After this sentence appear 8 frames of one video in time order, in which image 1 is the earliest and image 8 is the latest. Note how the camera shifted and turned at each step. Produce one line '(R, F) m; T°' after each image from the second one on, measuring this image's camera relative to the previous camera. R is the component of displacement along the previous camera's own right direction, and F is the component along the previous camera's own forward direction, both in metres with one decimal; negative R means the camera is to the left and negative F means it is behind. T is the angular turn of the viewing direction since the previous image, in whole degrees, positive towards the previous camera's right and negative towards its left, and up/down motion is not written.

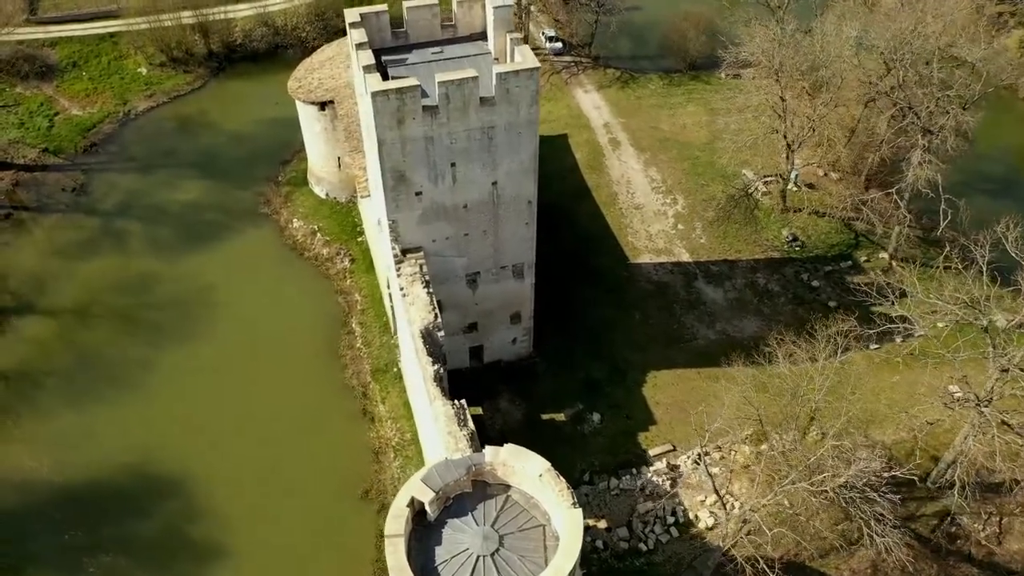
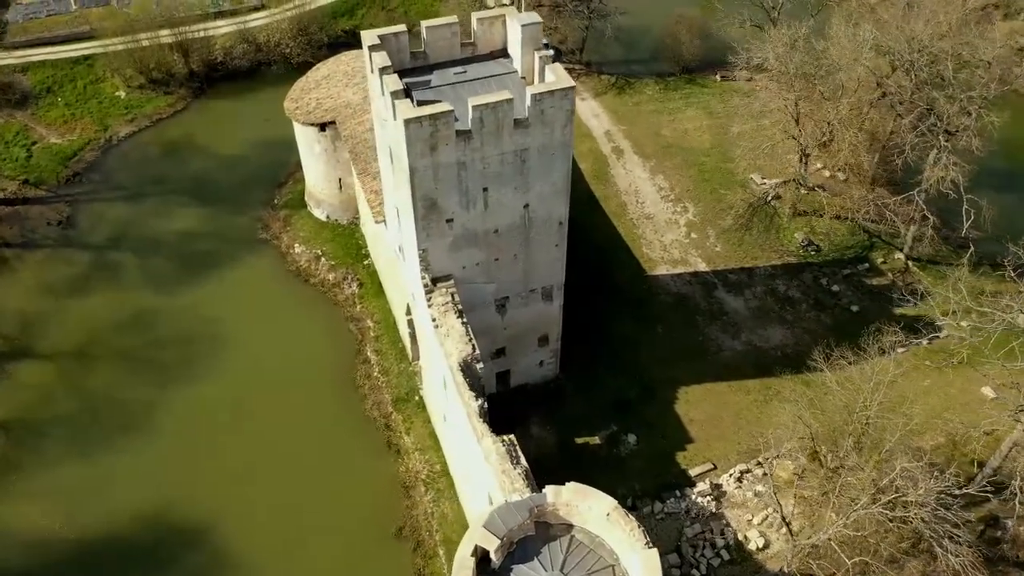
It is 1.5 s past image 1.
(-1.6, +0.7) m; +2°
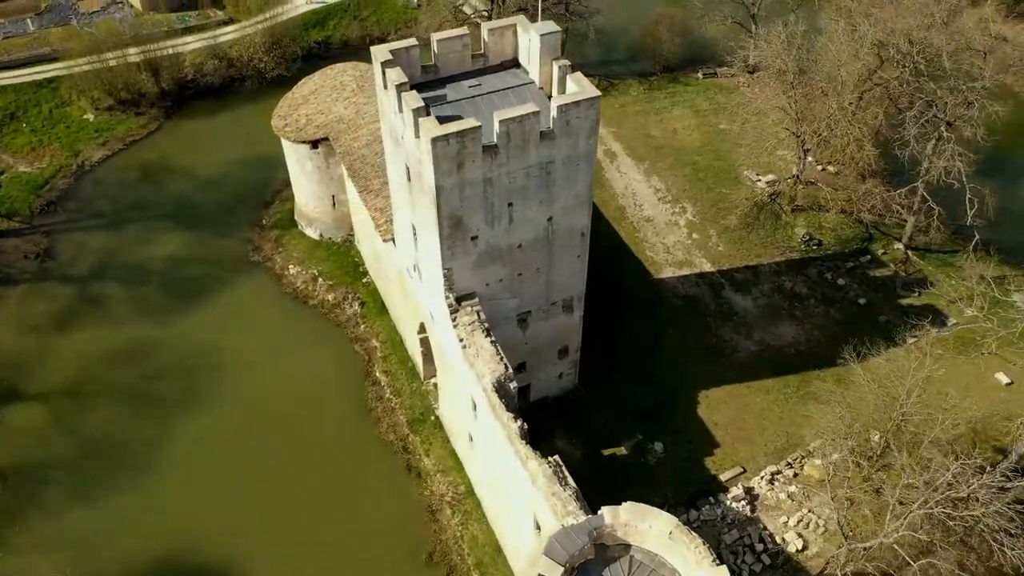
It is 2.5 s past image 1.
(-1.5, +0.5) m; +3°
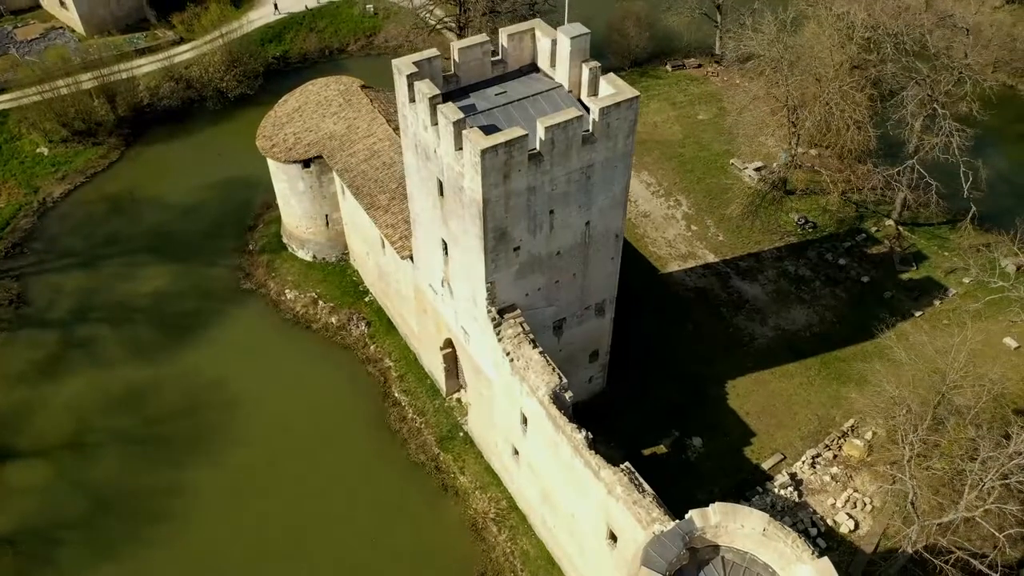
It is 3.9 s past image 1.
(-2.3, +0.5) m; +5°
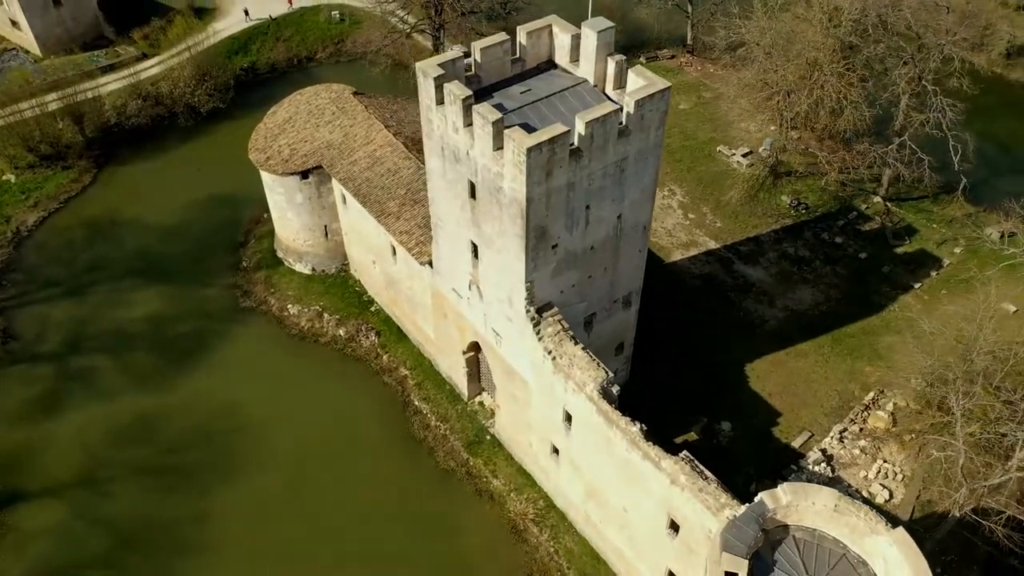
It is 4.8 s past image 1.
(-2.0, +0.2) m; +4°
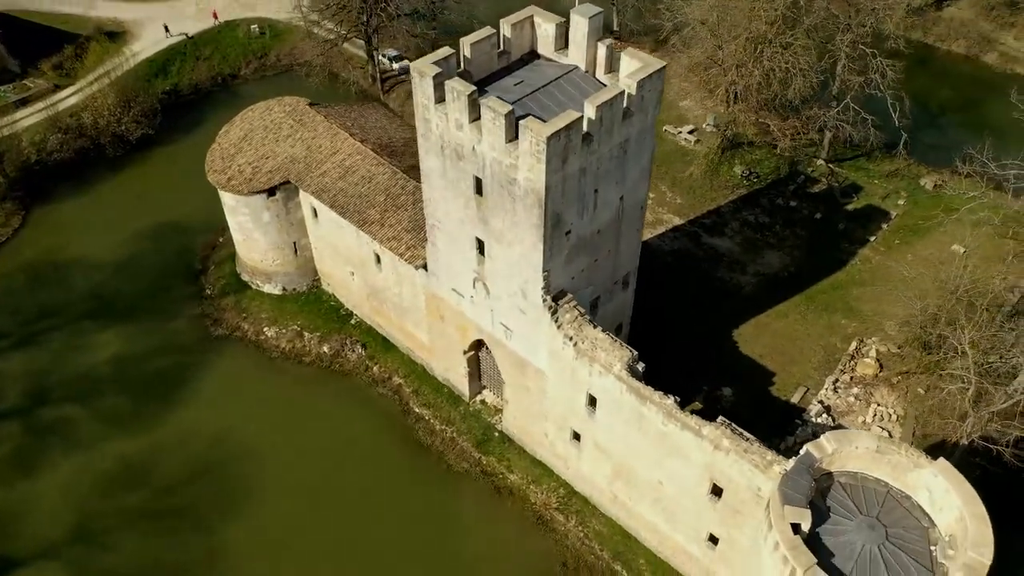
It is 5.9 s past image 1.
(-2.3, +0.1) m; +7°
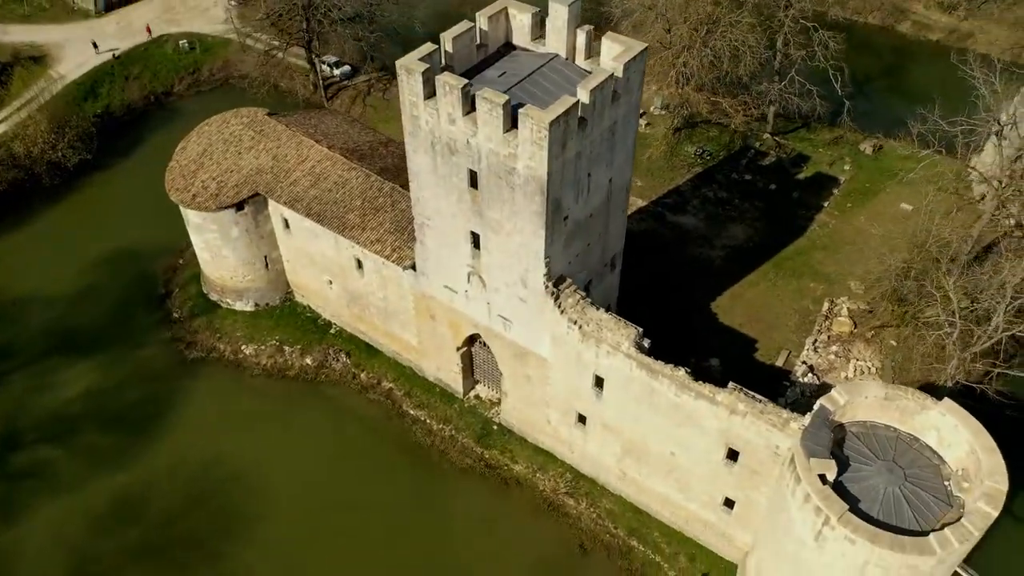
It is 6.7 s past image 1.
(-1.7, 0.0) m; +5°
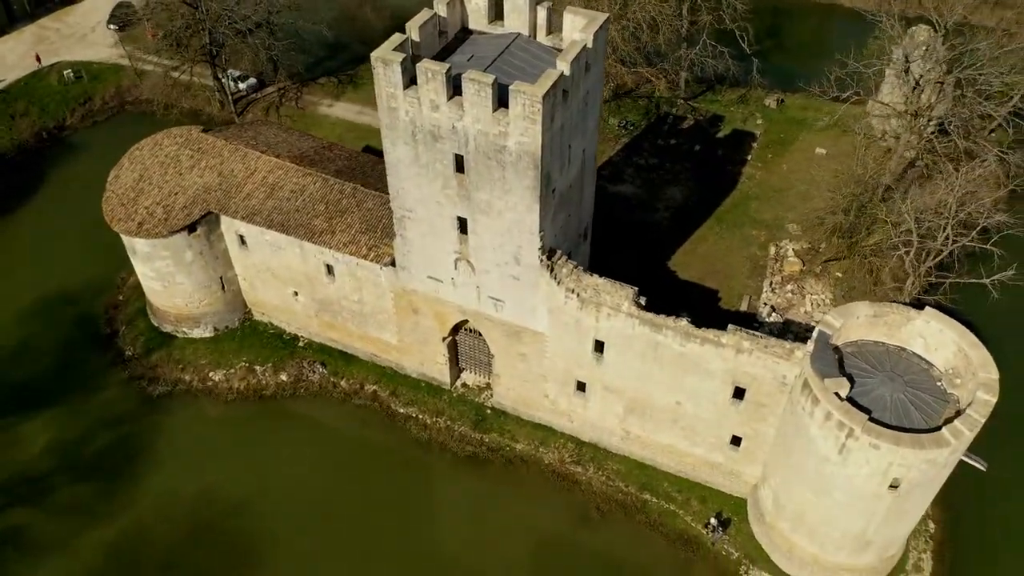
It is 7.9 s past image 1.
(-2.5, -0.1) m; +8°
